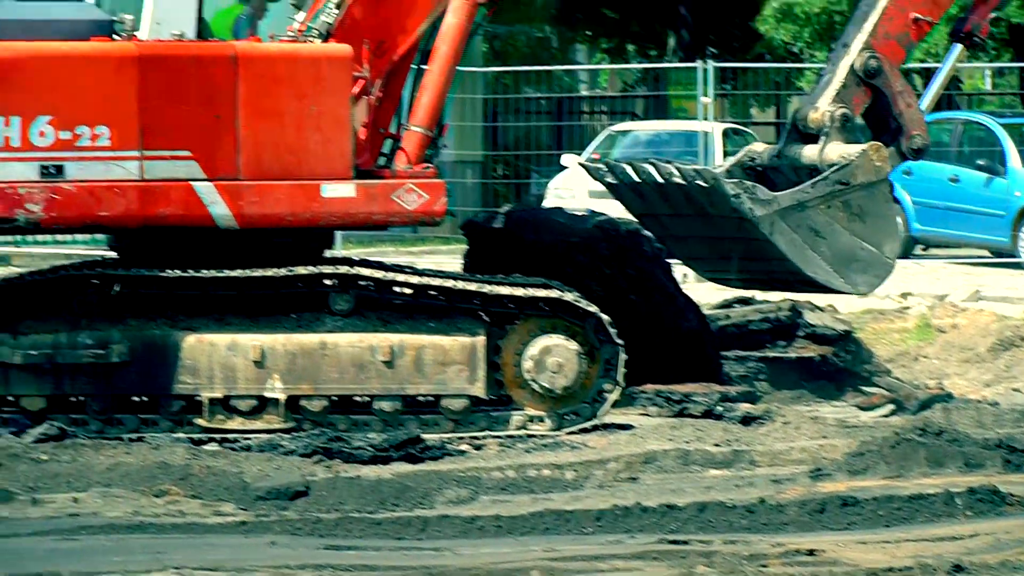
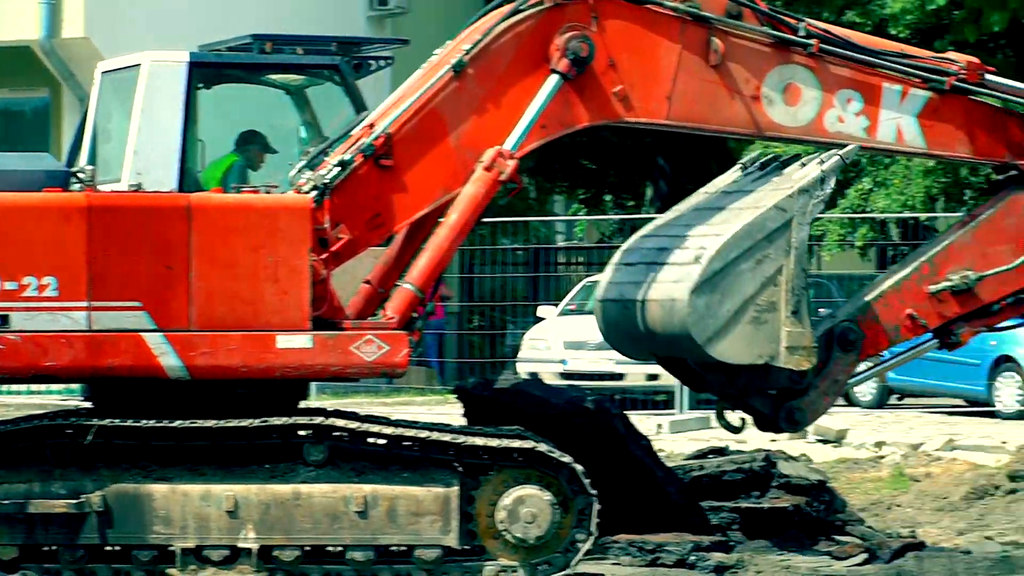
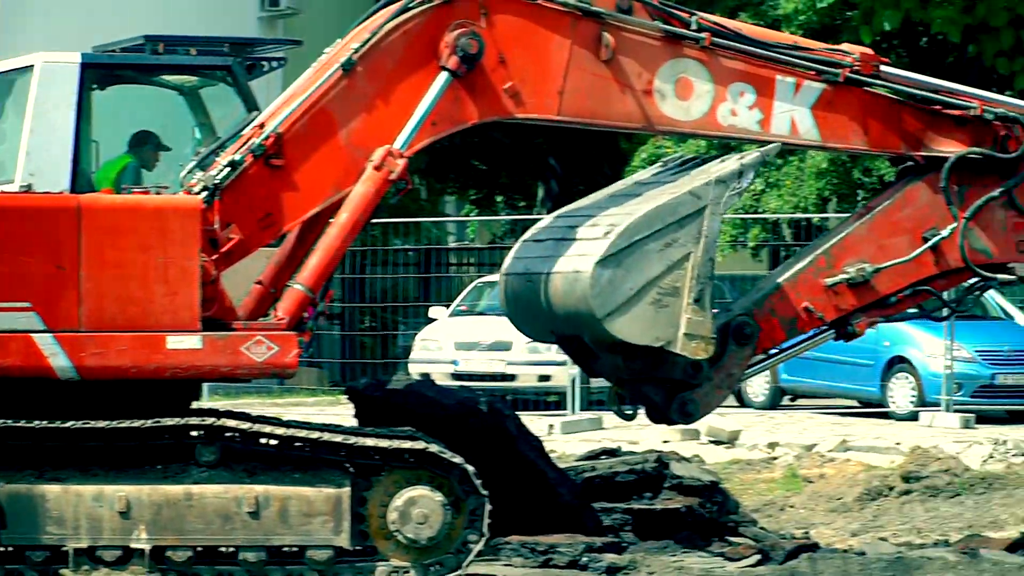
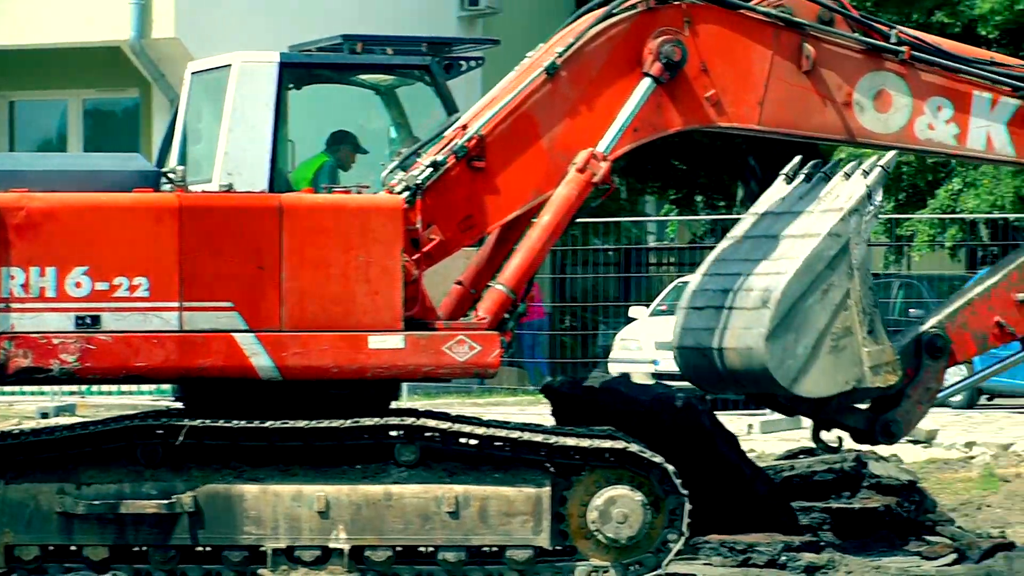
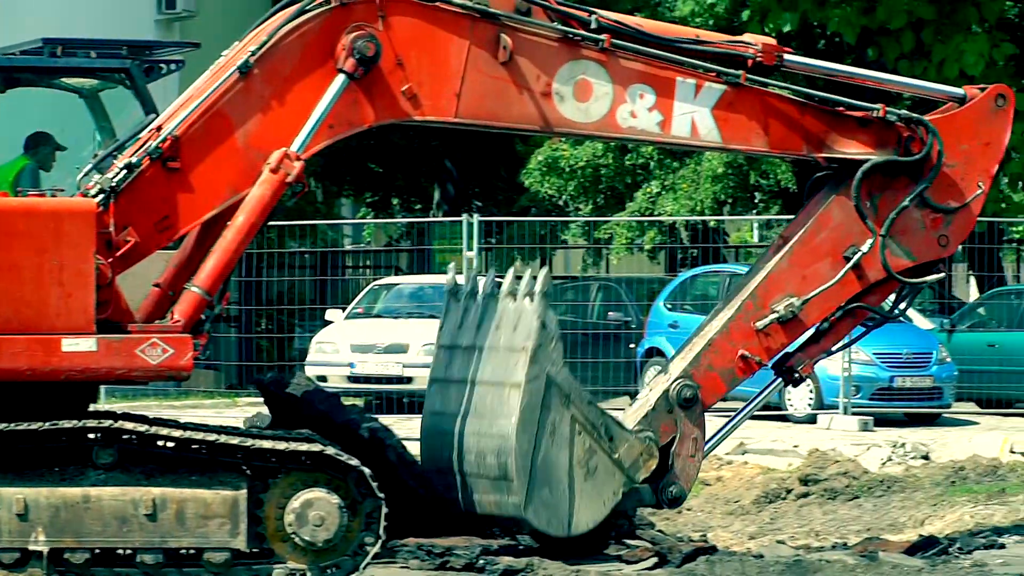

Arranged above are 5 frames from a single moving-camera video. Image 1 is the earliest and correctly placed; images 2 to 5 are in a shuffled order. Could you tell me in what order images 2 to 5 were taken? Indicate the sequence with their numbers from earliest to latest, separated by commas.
4, 2, 3, 5
